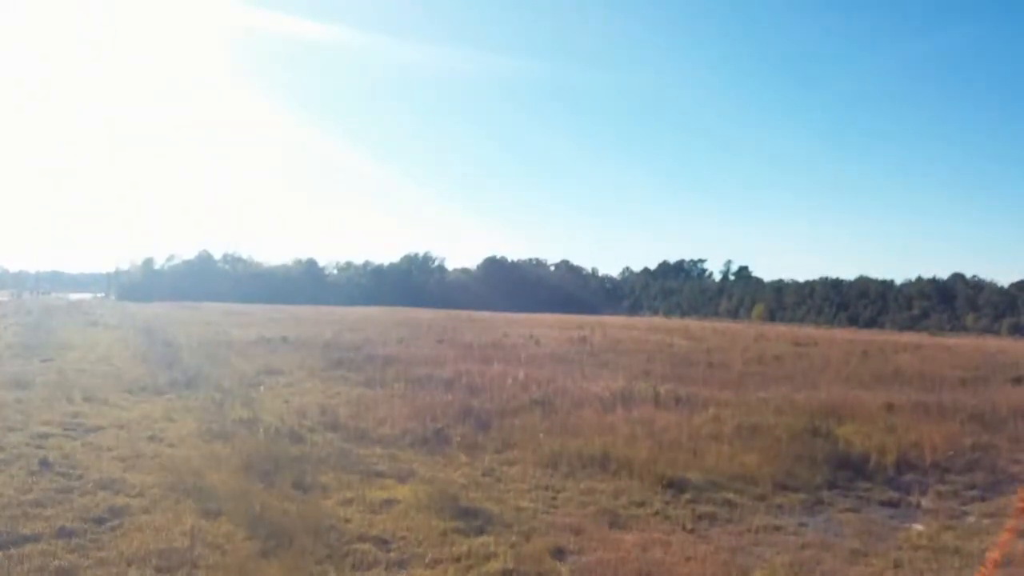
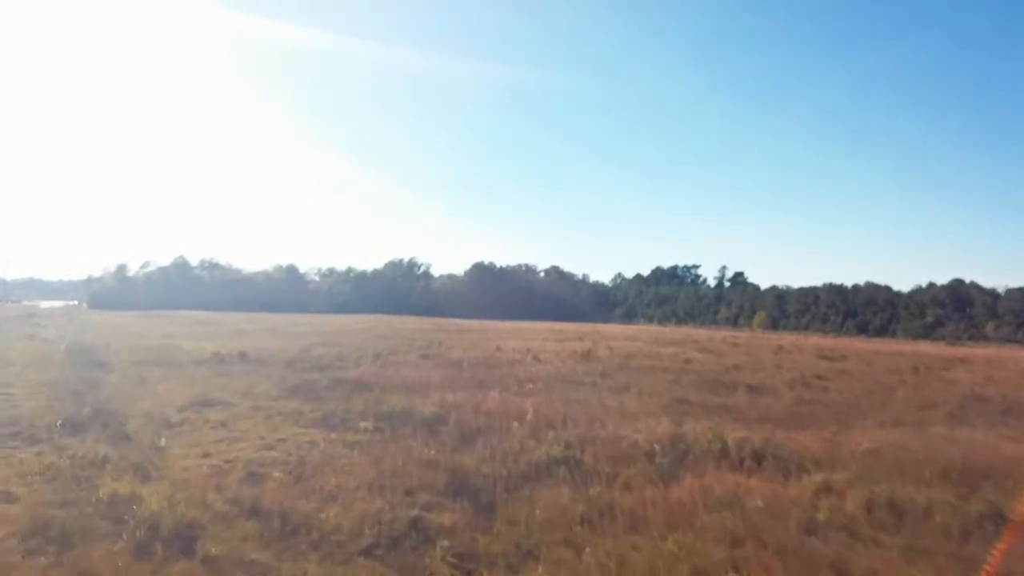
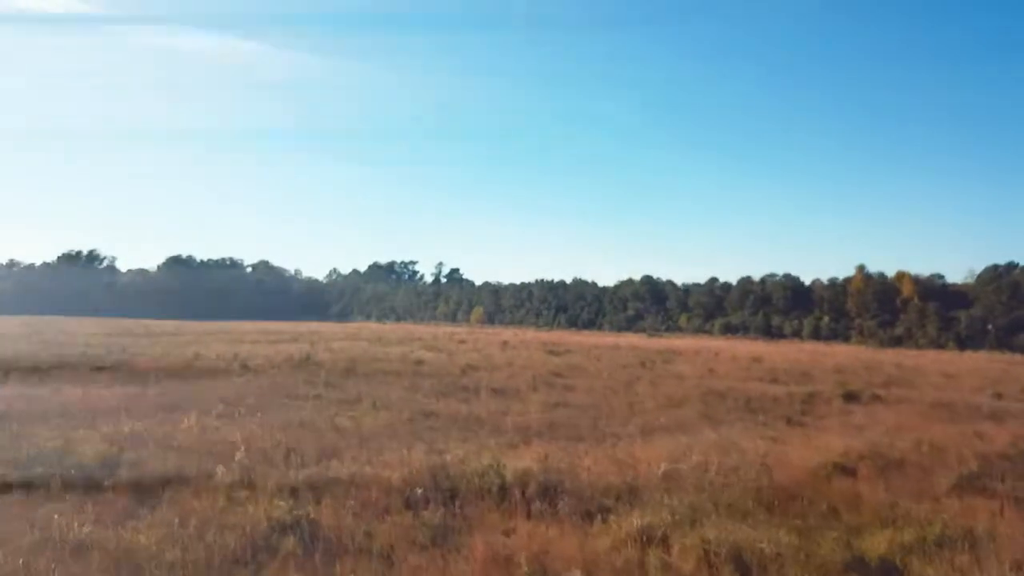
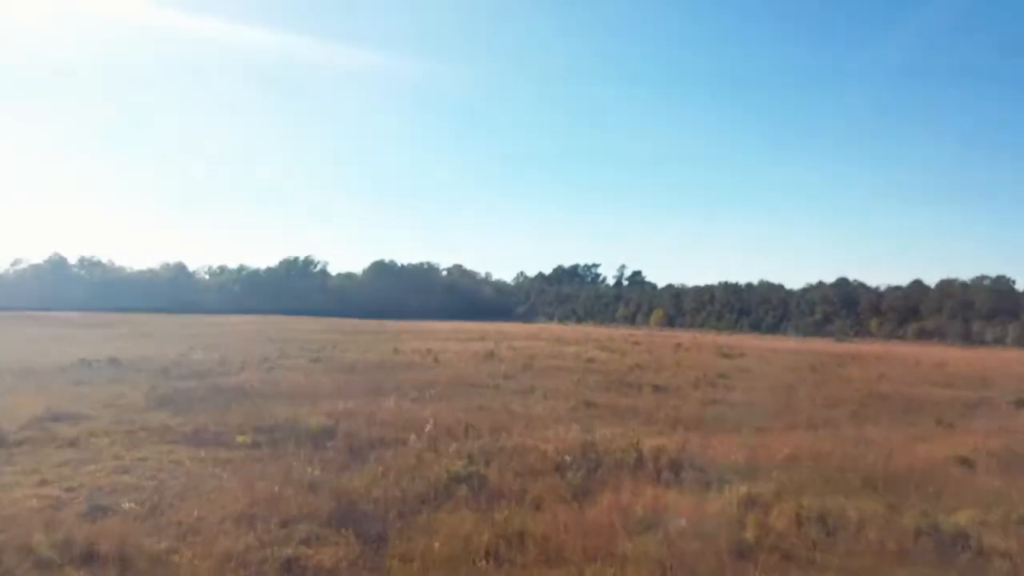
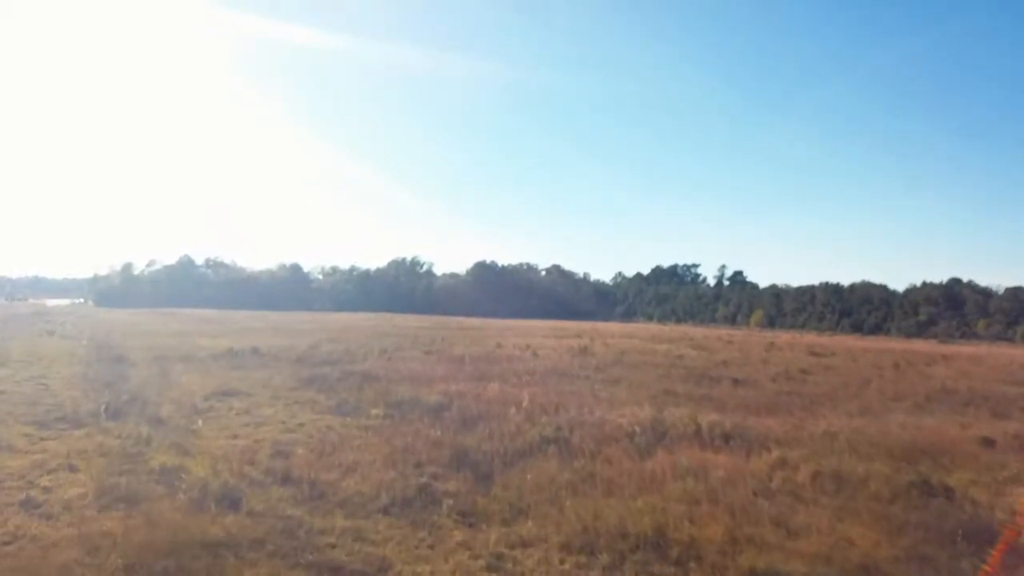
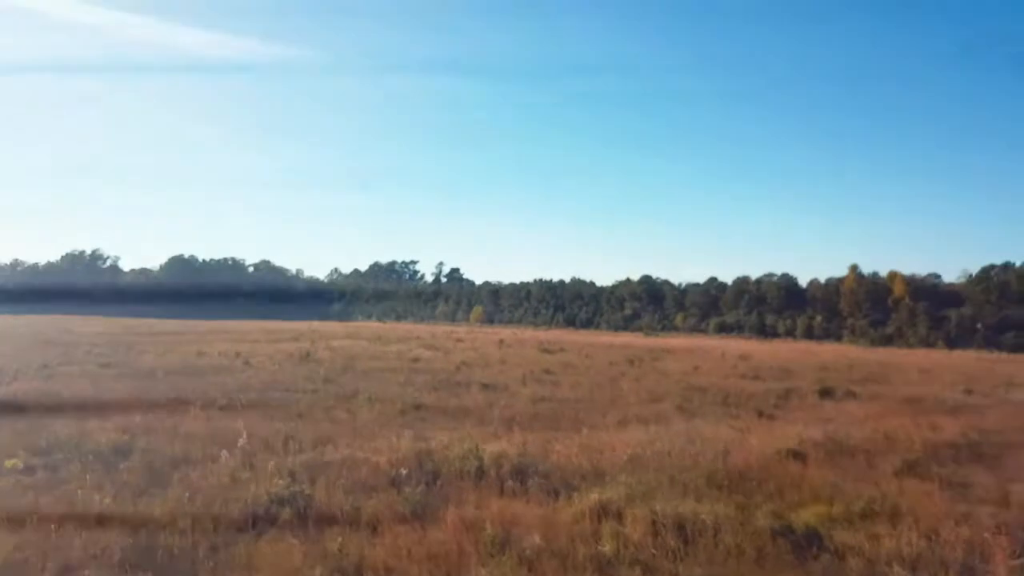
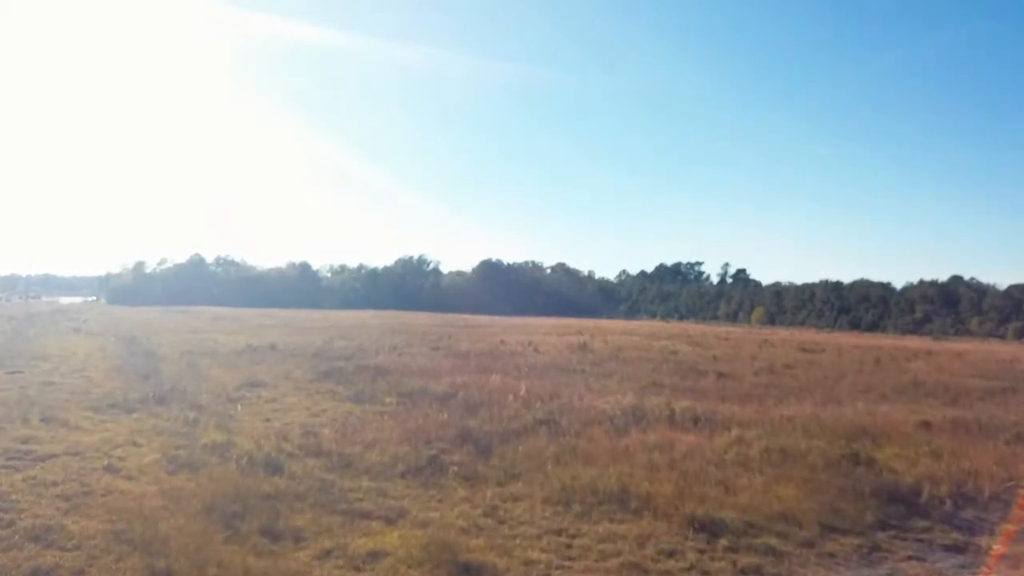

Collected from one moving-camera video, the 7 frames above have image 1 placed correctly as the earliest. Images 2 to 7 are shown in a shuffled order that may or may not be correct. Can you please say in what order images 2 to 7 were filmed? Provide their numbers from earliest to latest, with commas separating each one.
7, 5, 2, 4, 6, 3
